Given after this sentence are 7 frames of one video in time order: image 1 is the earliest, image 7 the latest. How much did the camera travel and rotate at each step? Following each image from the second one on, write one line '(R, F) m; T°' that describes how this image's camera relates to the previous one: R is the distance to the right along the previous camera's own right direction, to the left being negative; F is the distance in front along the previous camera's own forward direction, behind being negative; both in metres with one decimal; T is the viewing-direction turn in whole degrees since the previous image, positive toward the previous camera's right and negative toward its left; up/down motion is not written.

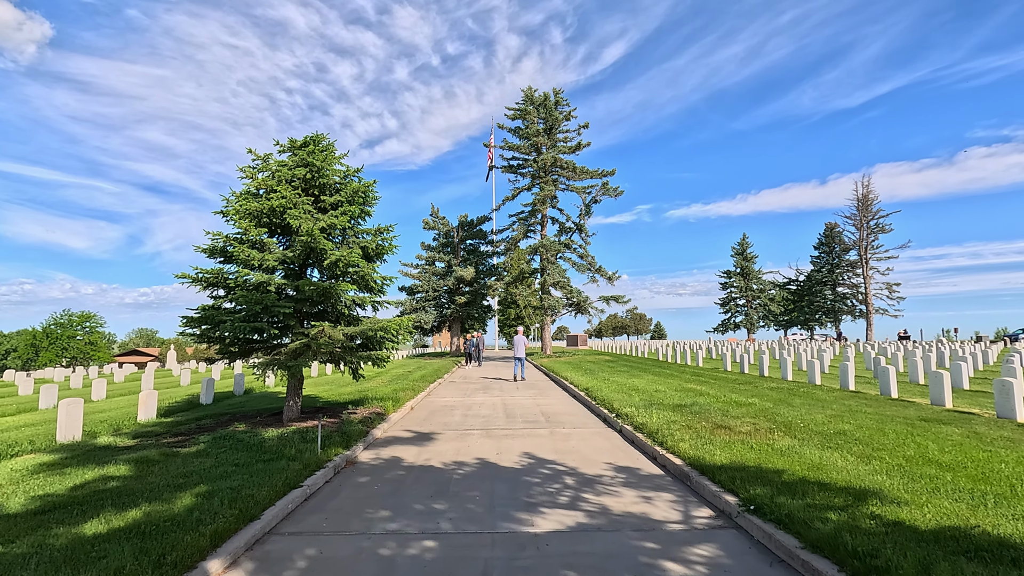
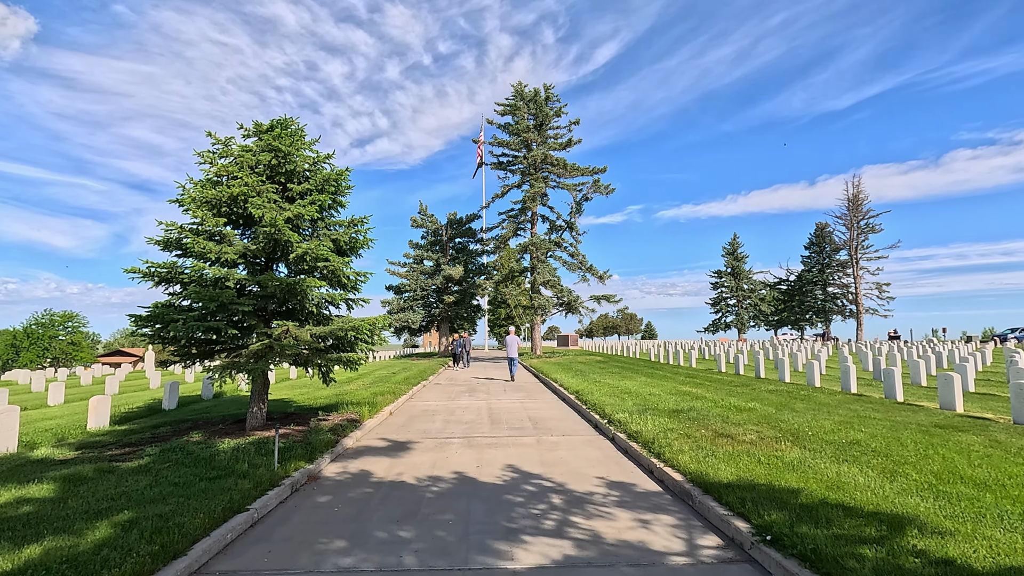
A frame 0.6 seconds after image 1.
(+0.1, +0.7) m; +1°
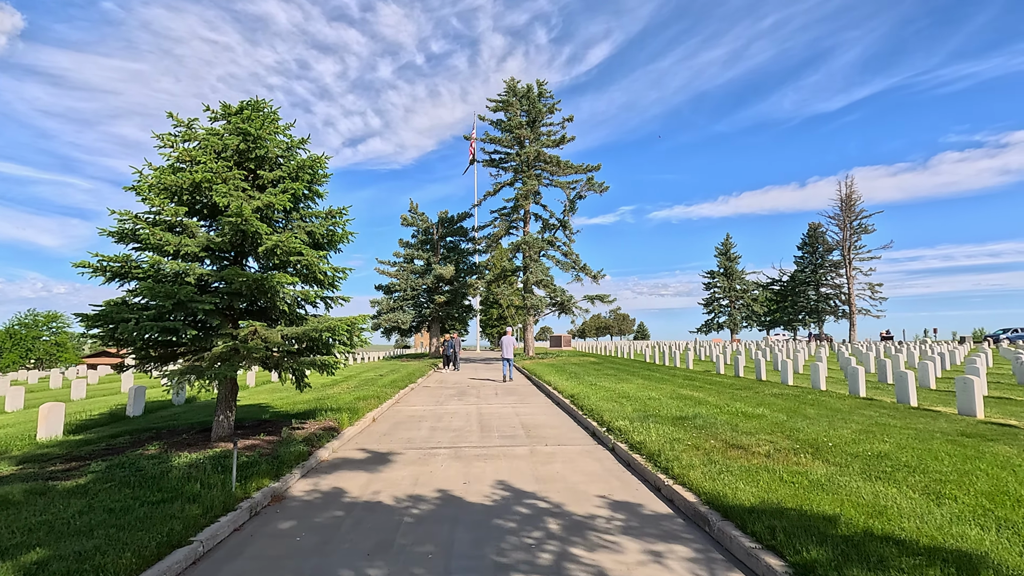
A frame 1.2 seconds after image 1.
(0.0, +0.7) m; +1°
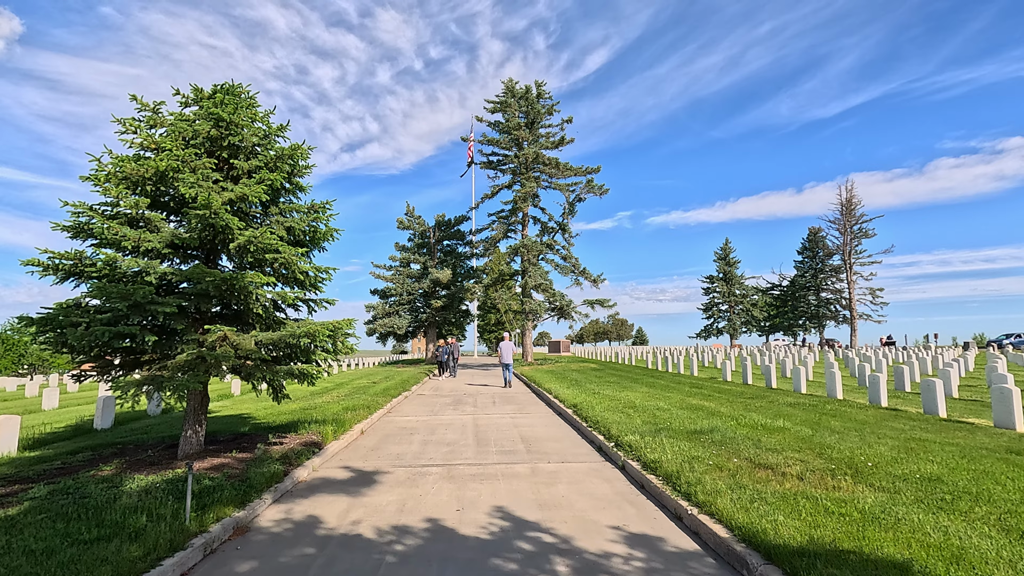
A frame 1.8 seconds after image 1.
(0.0, +0.8) m; 0°
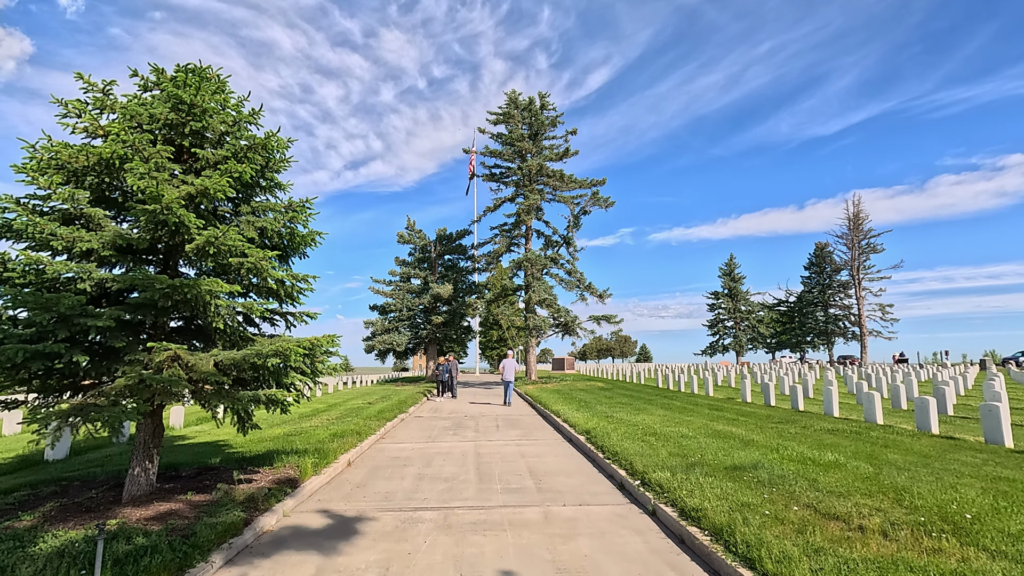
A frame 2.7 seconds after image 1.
(-0.1, +1.1) m; 0°
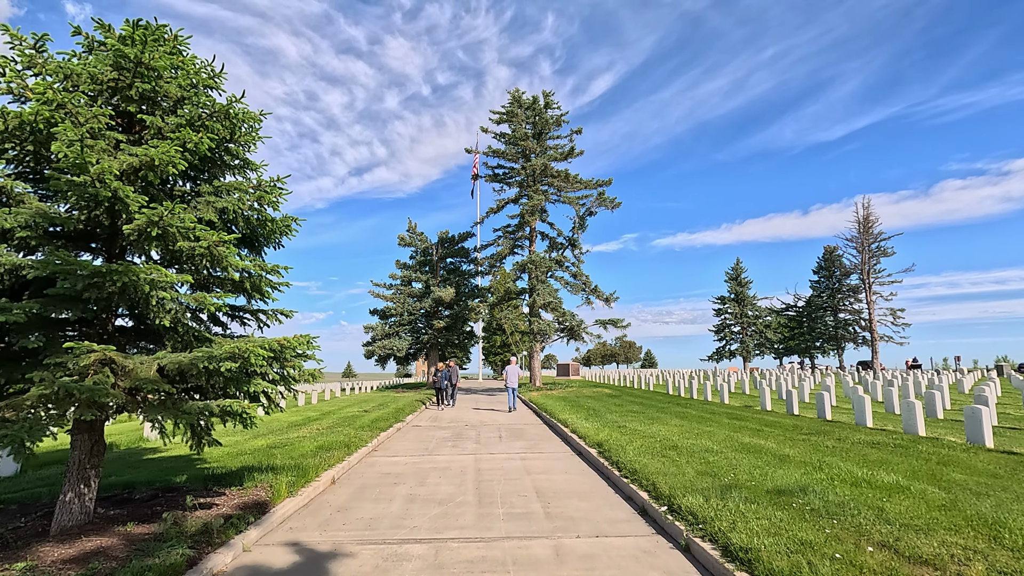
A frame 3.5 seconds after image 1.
(0.0, +1.0) m; 0°
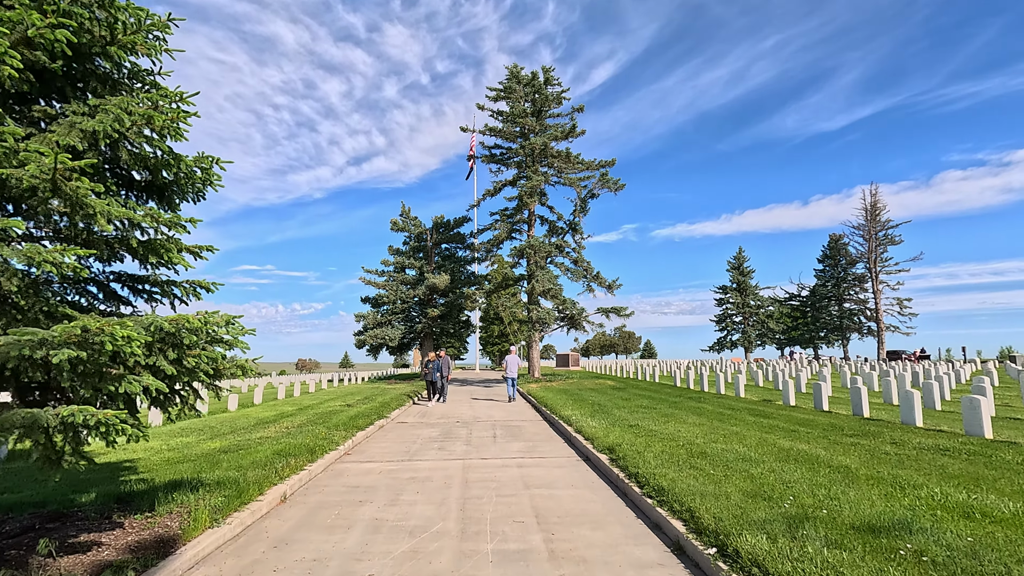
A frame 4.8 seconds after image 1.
(+0.1, +1.7) m; 0°
